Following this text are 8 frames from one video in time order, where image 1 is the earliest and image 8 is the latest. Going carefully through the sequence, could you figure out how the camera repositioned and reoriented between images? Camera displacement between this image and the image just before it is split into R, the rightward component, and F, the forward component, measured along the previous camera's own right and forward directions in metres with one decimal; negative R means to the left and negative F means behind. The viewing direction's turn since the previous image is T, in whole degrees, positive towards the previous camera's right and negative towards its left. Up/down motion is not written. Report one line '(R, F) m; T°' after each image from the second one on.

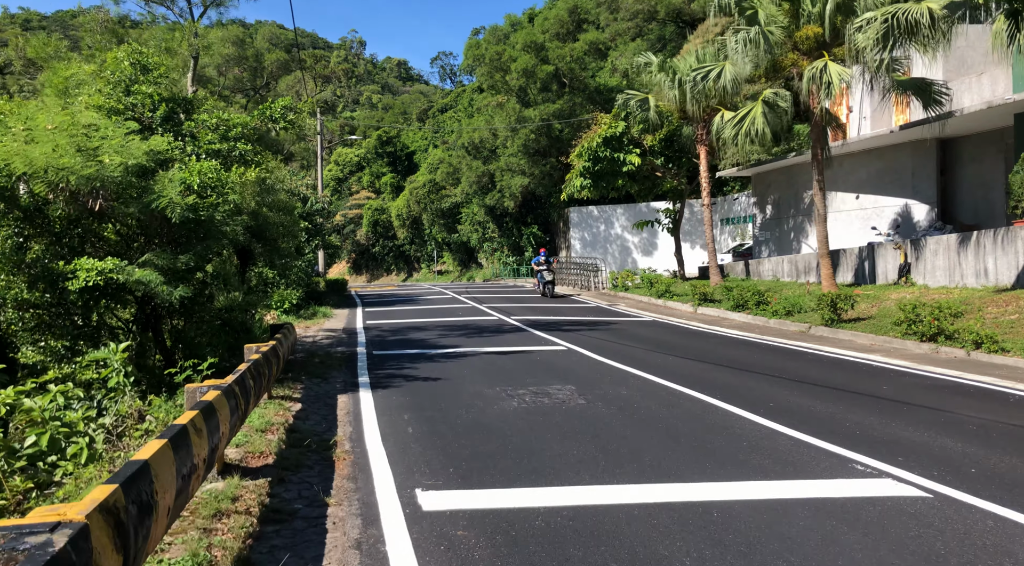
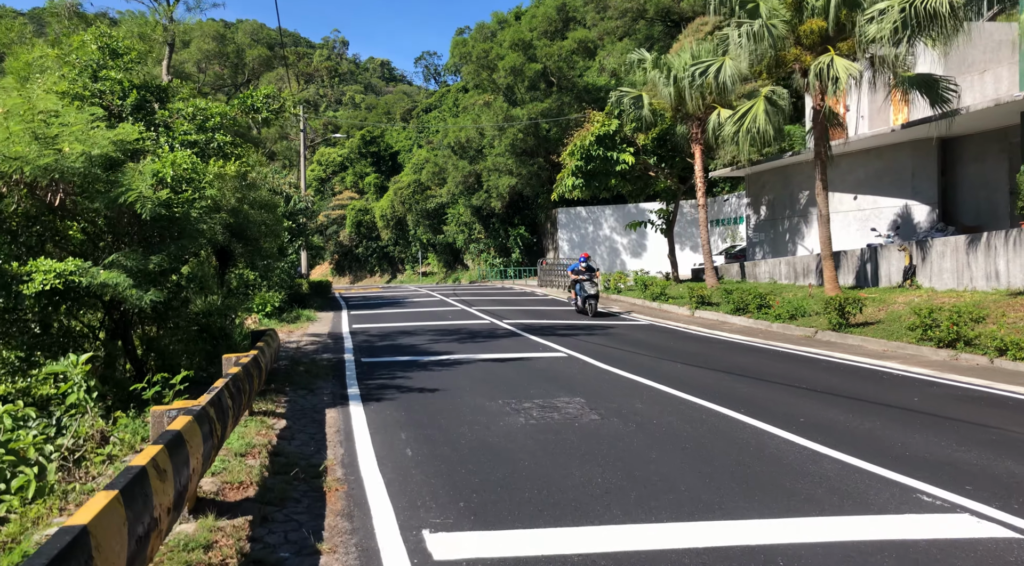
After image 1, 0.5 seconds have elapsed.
(-0.2, +0.8) m; +1°
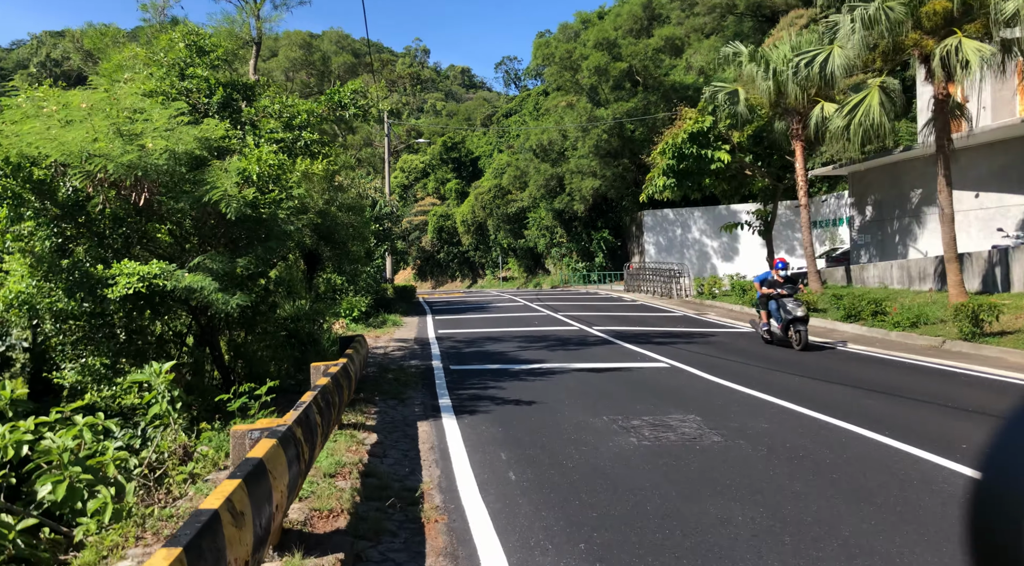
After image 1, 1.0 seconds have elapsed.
(-0.3, +0.7) m; -5°
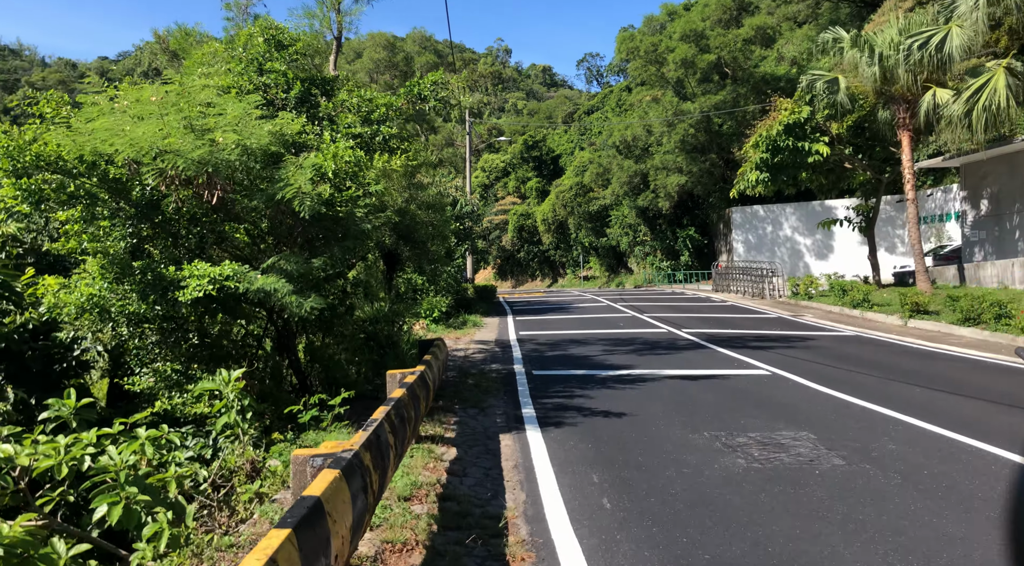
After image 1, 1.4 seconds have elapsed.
(-0.1, +0.7) m; -5°
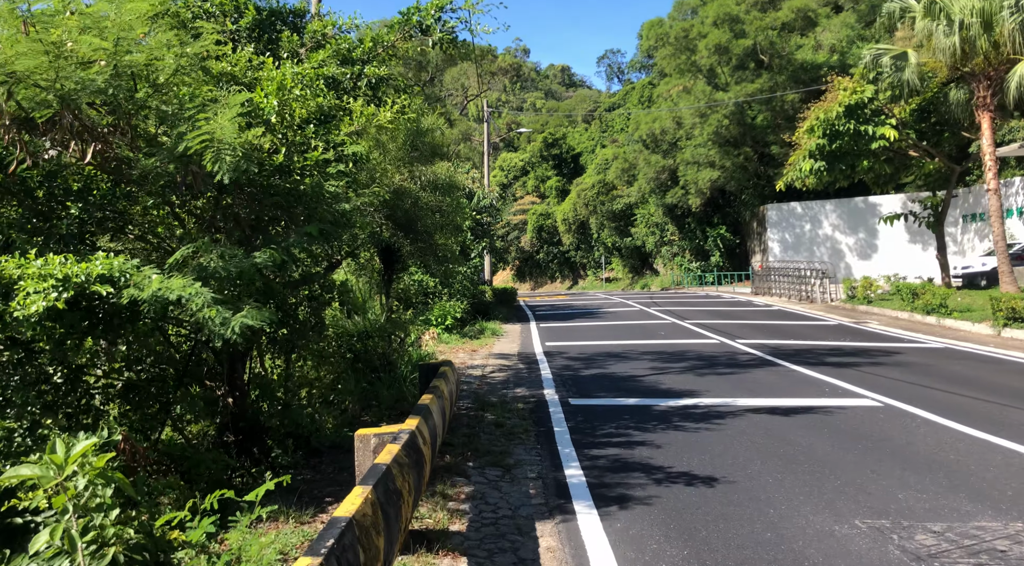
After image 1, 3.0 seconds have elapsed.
(-0.2, +2.9) m; -1°
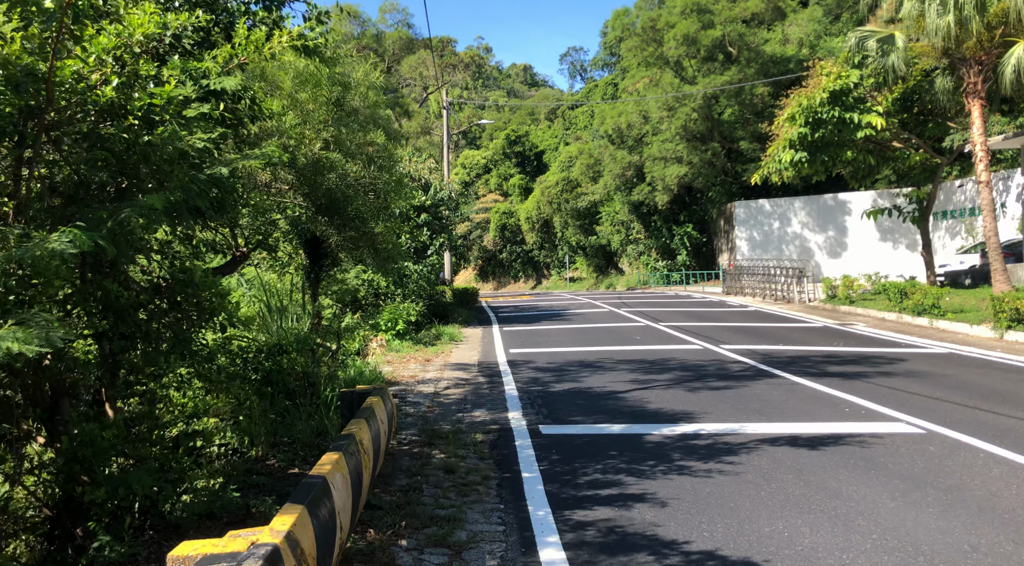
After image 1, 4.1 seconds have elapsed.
(+0.1, +2.0) m; +2°
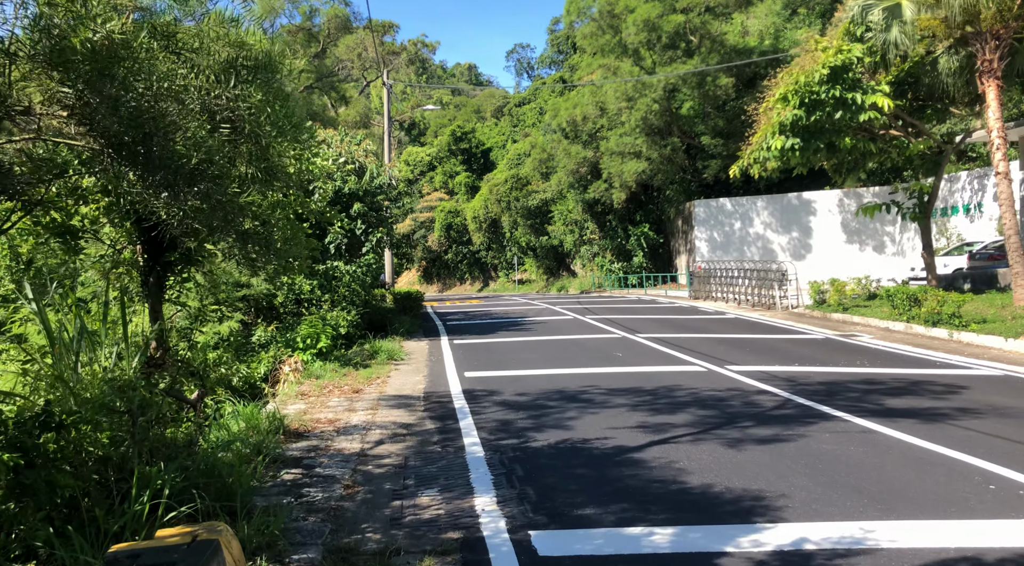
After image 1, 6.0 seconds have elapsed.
(-0.2, +3.3) m; +4°
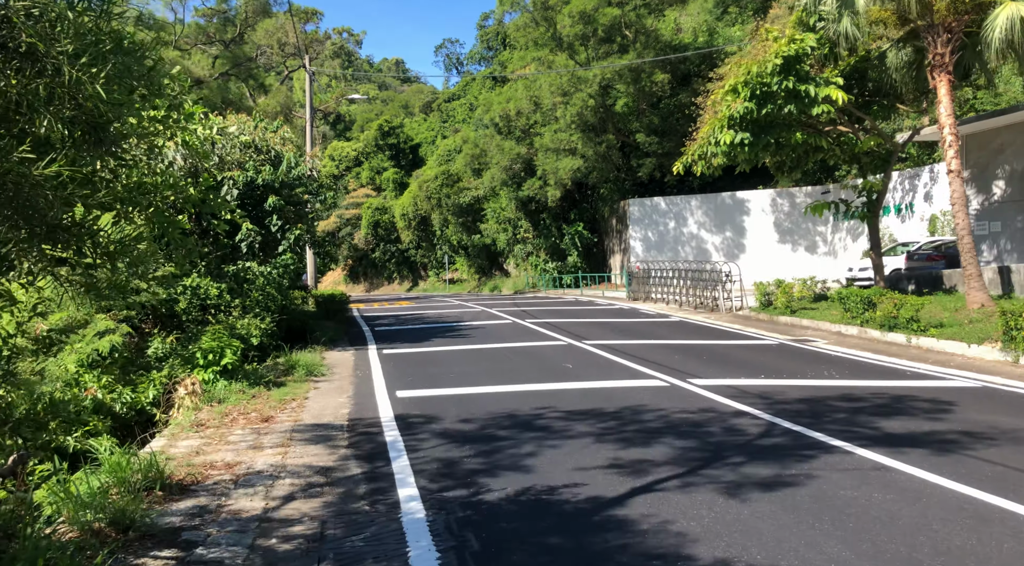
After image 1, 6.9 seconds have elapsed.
(-0.1, +1.6) m; +5°
